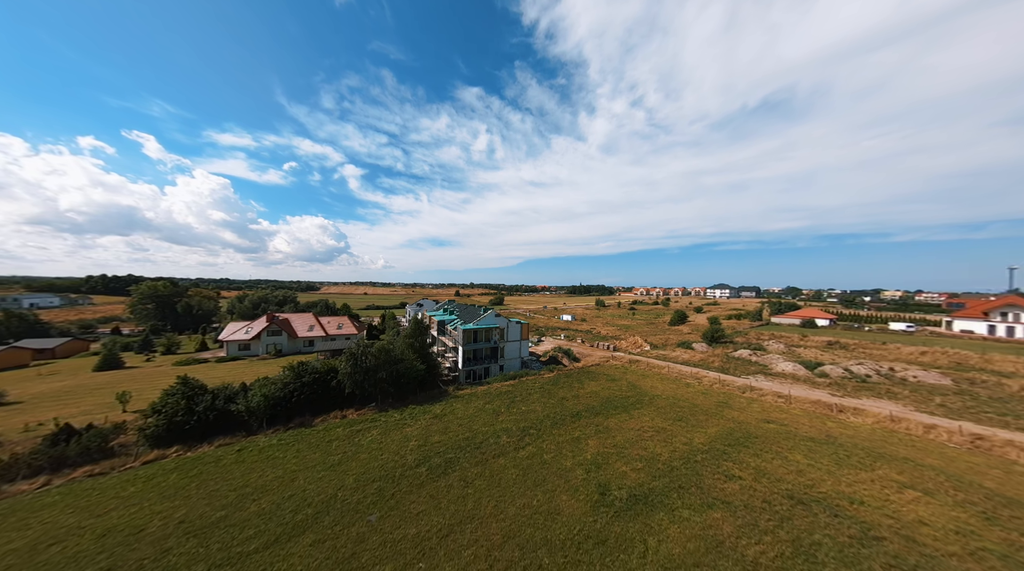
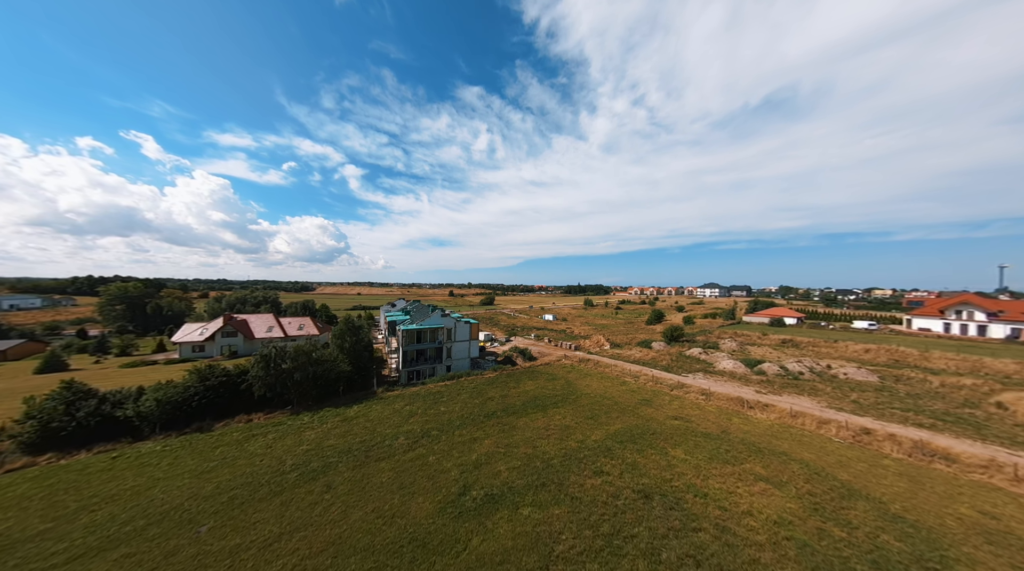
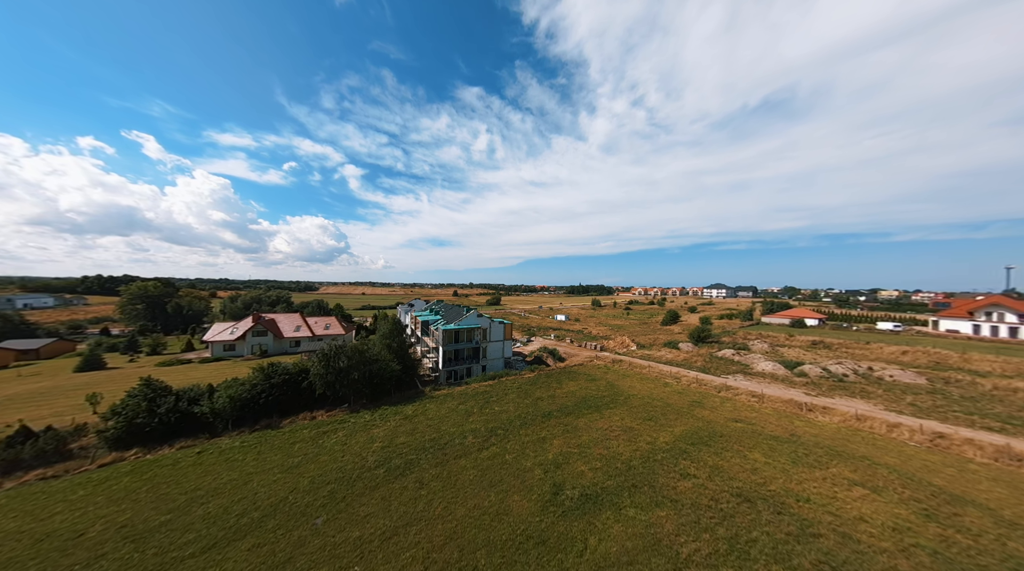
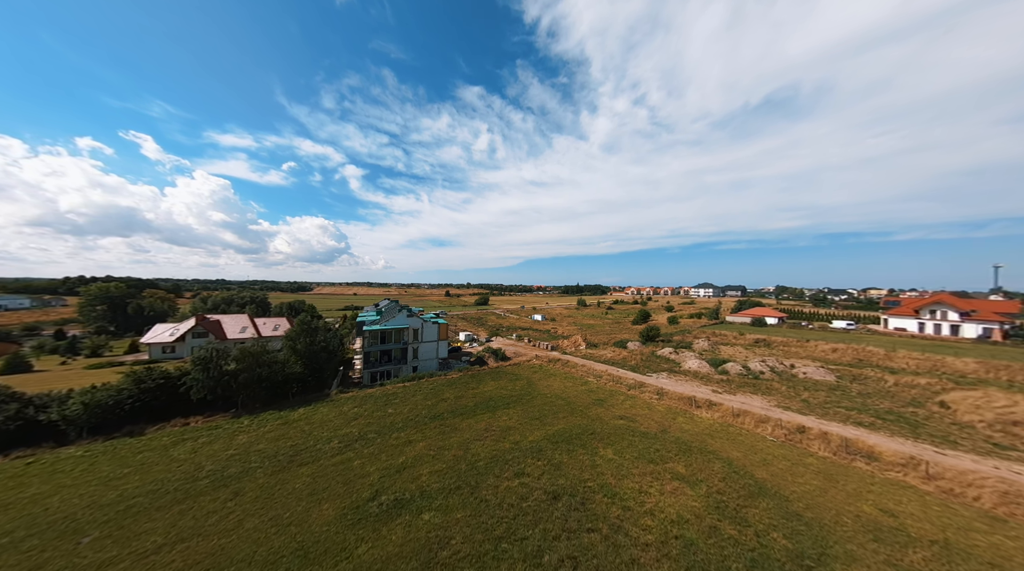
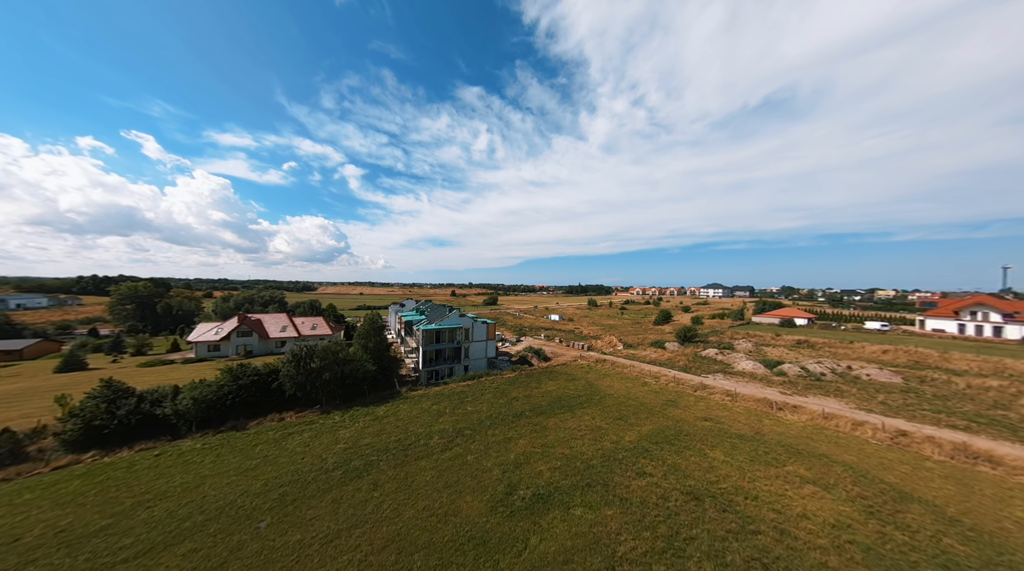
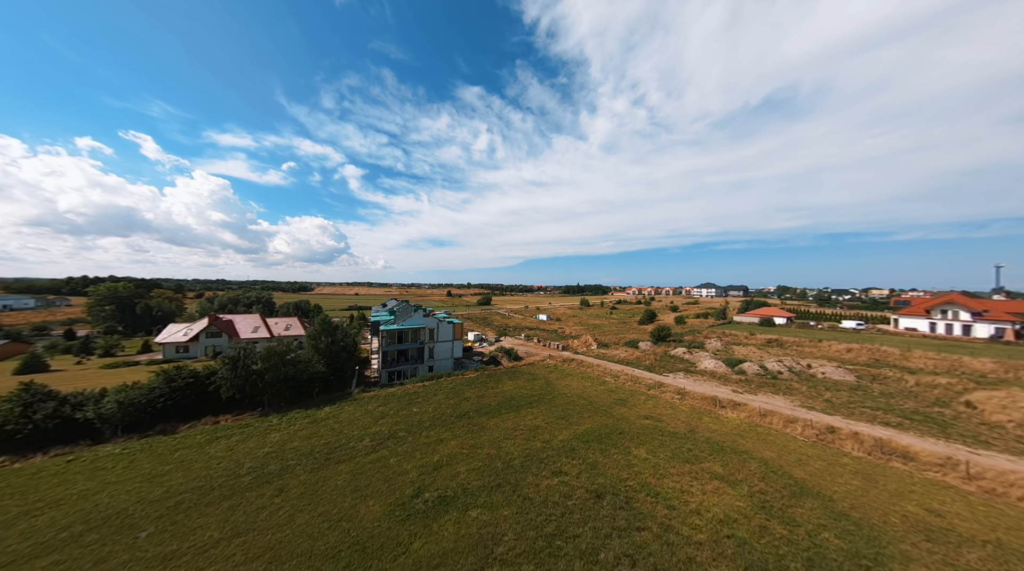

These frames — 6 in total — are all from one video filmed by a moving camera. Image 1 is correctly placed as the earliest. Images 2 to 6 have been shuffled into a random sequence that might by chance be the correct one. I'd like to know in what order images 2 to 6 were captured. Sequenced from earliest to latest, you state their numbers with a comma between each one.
3, 5, 2, 6, 4
